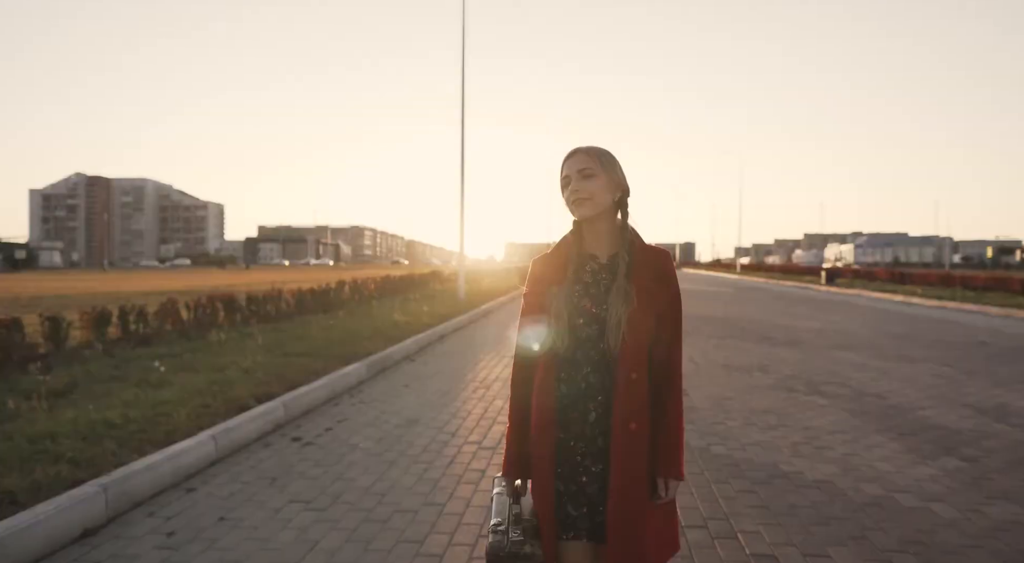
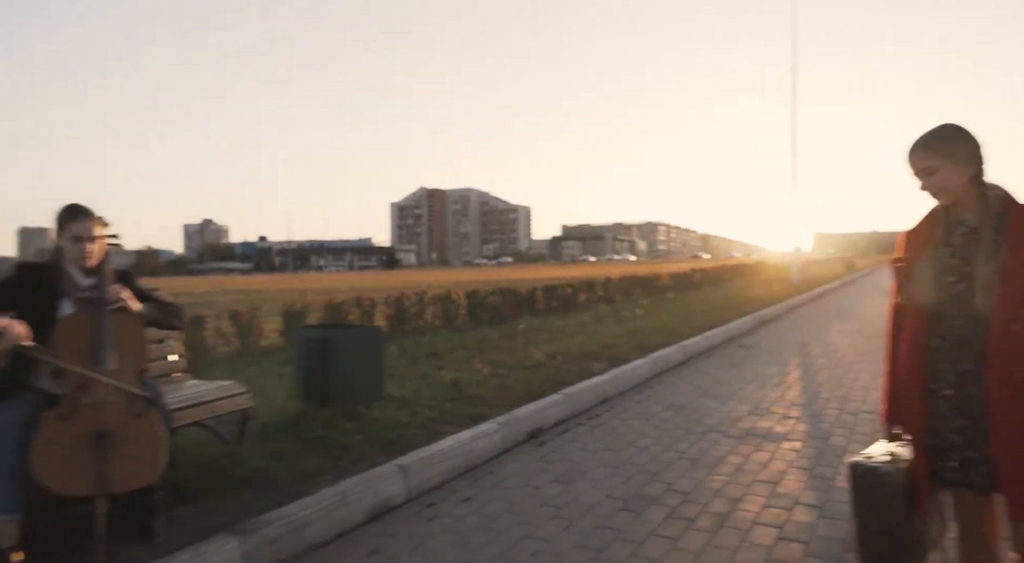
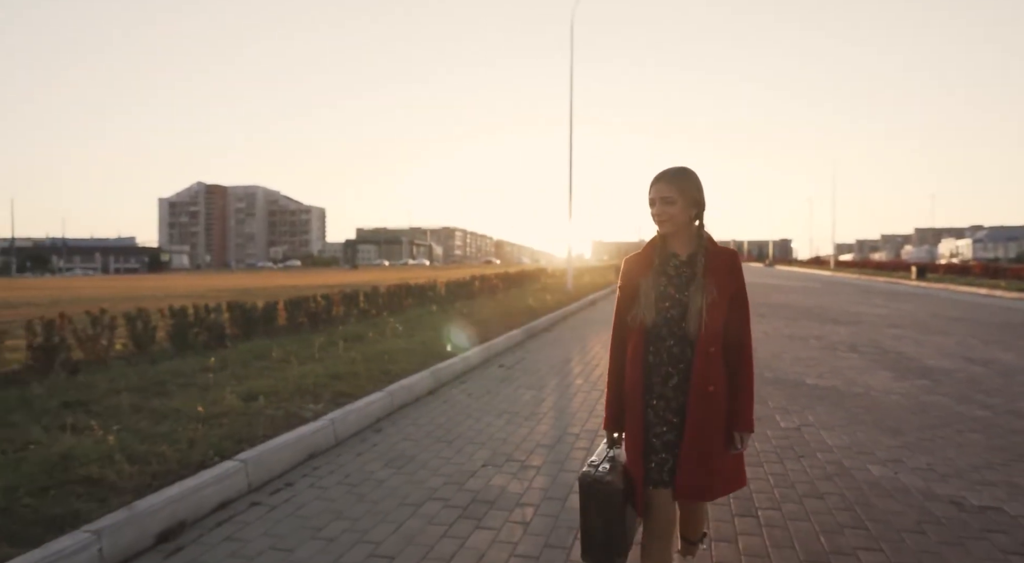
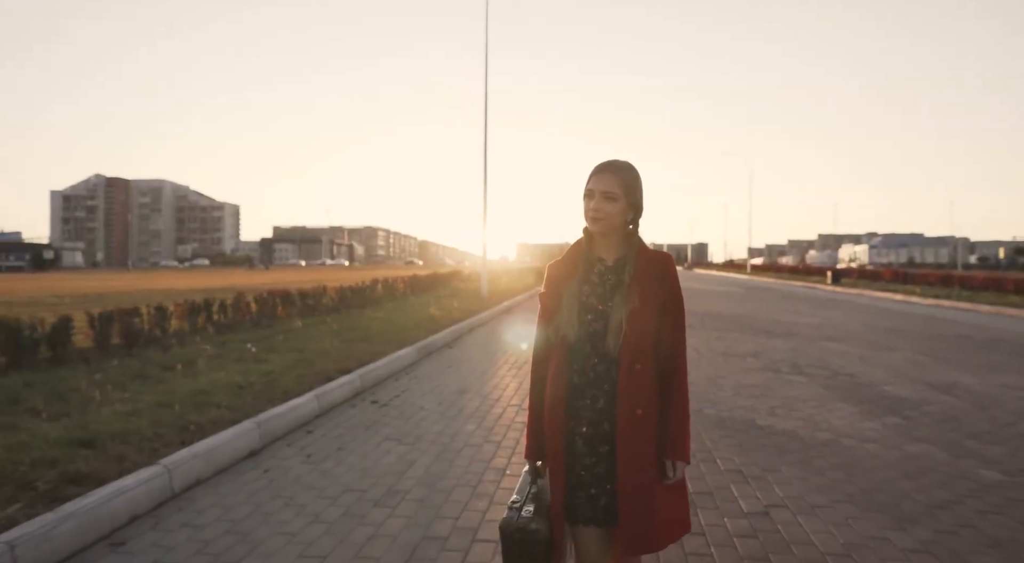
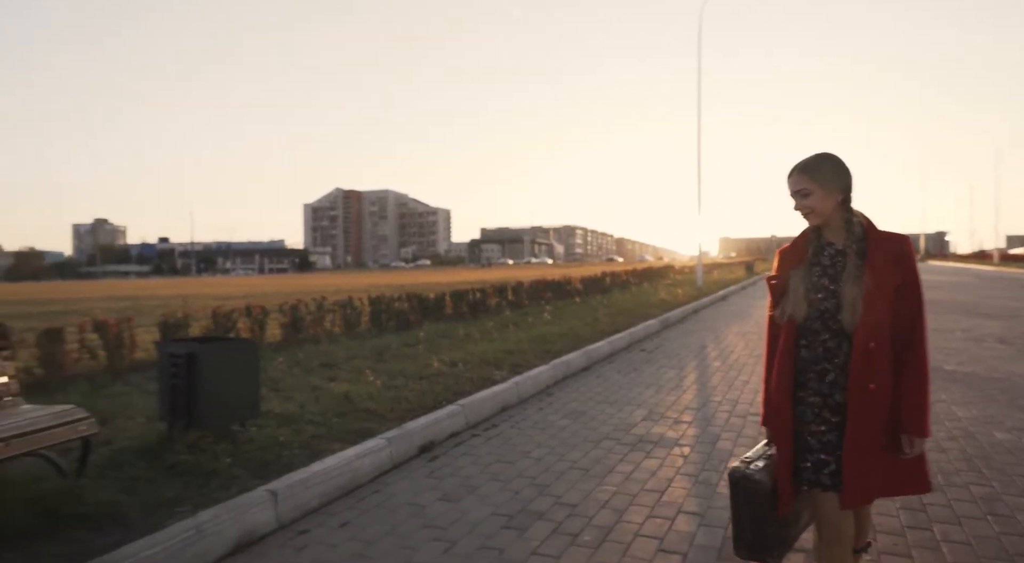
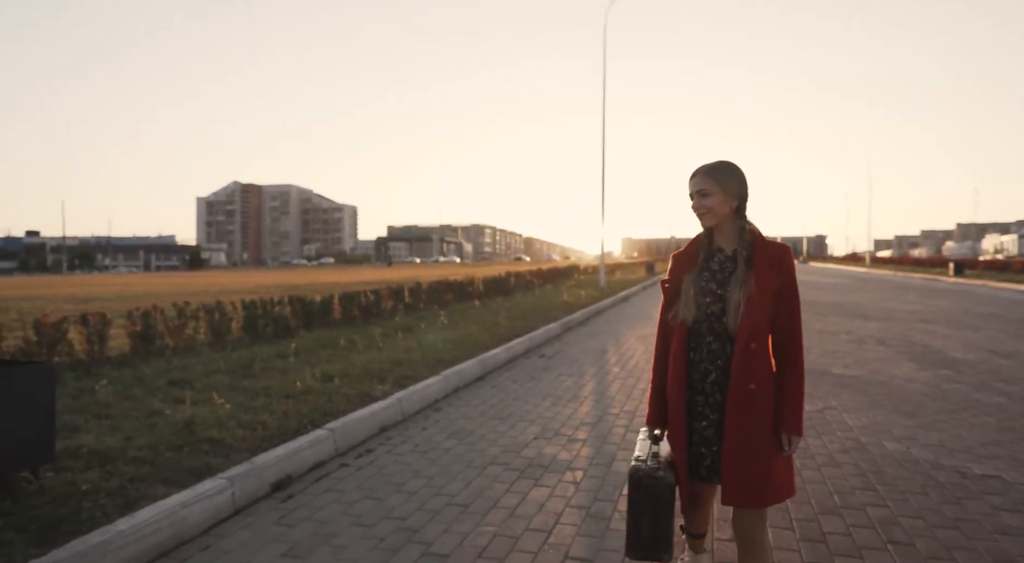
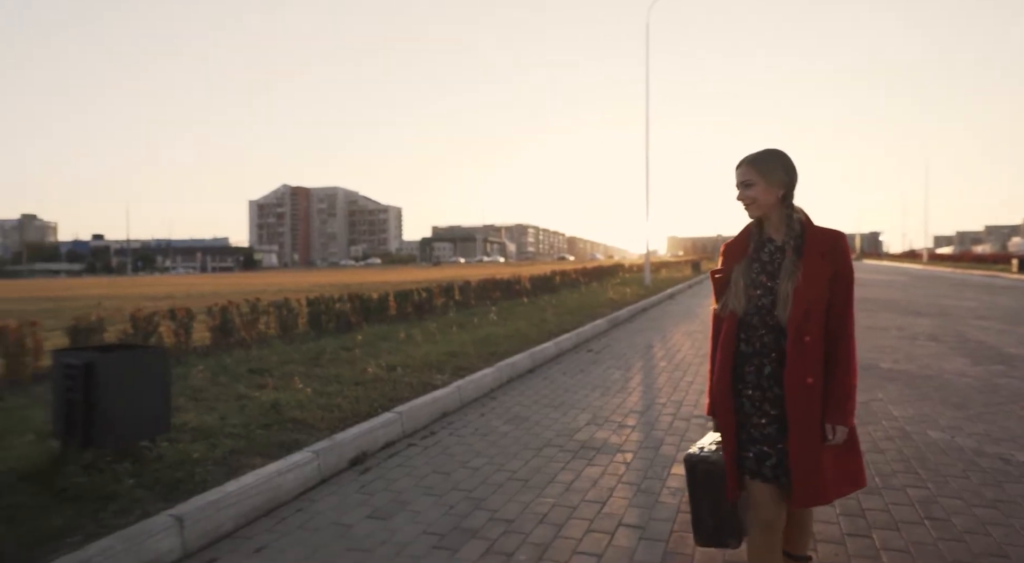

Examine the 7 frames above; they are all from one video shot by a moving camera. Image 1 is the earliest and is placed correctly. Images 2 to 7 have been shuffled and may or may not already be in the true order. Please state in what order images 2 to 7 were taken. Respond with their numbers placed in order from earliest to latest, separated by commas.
4, 3, 6, 7, 5, 2
